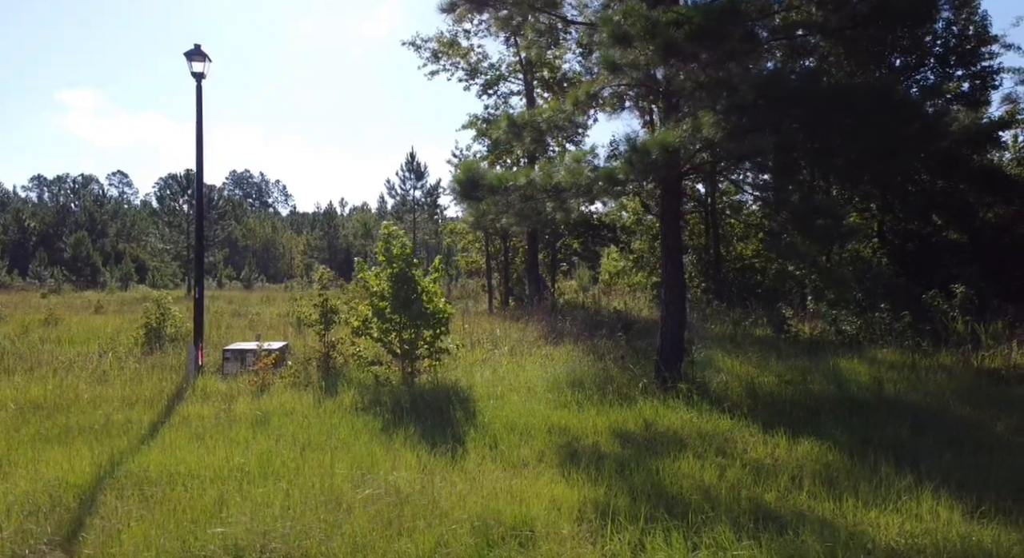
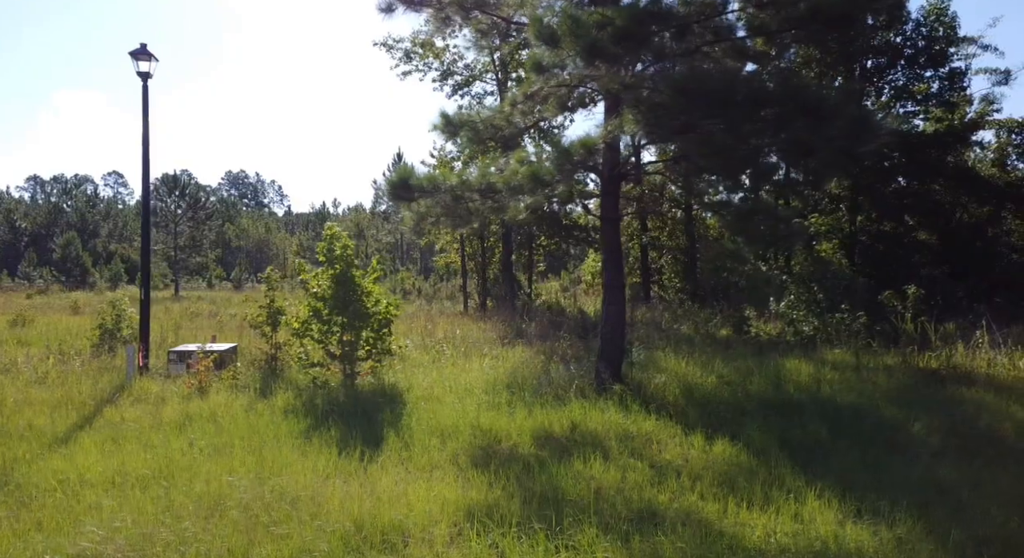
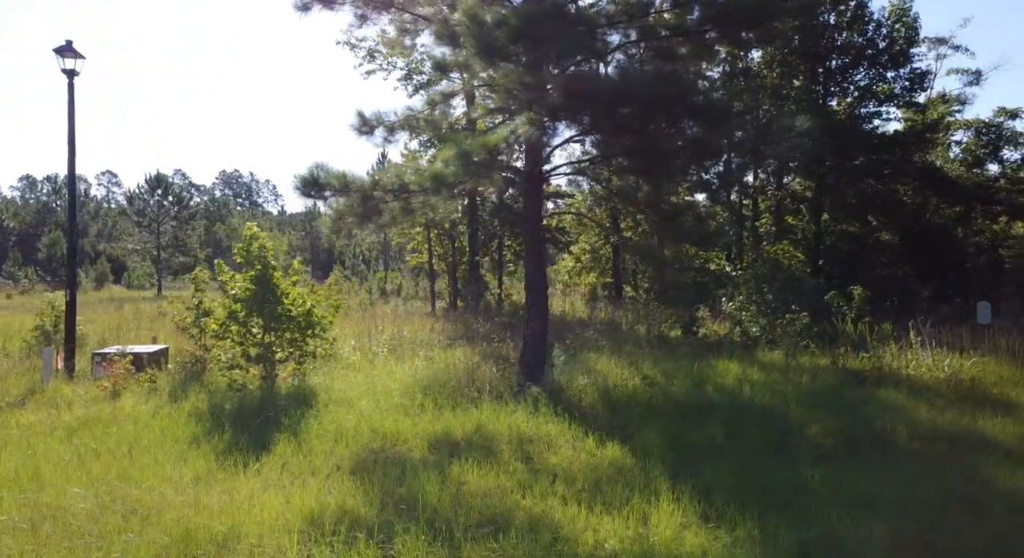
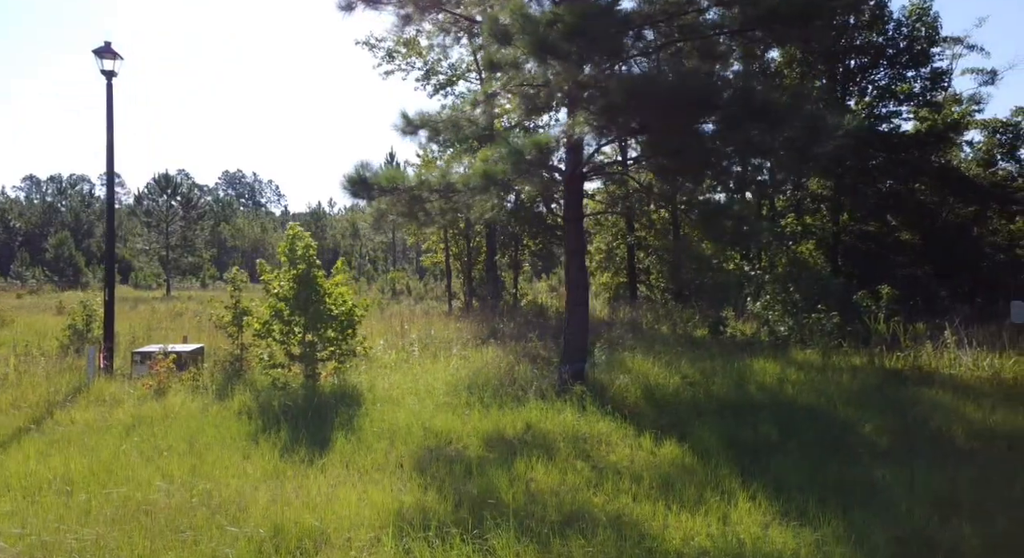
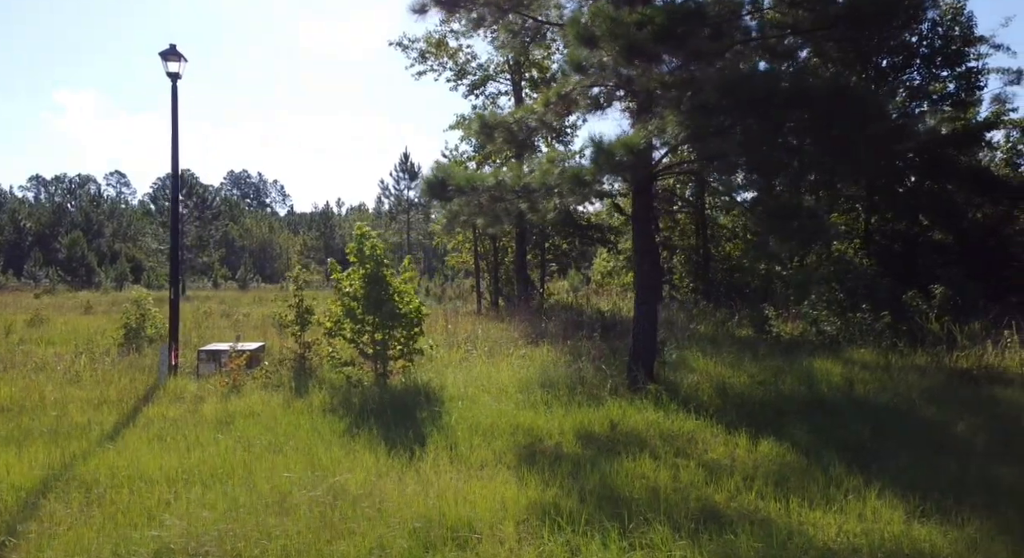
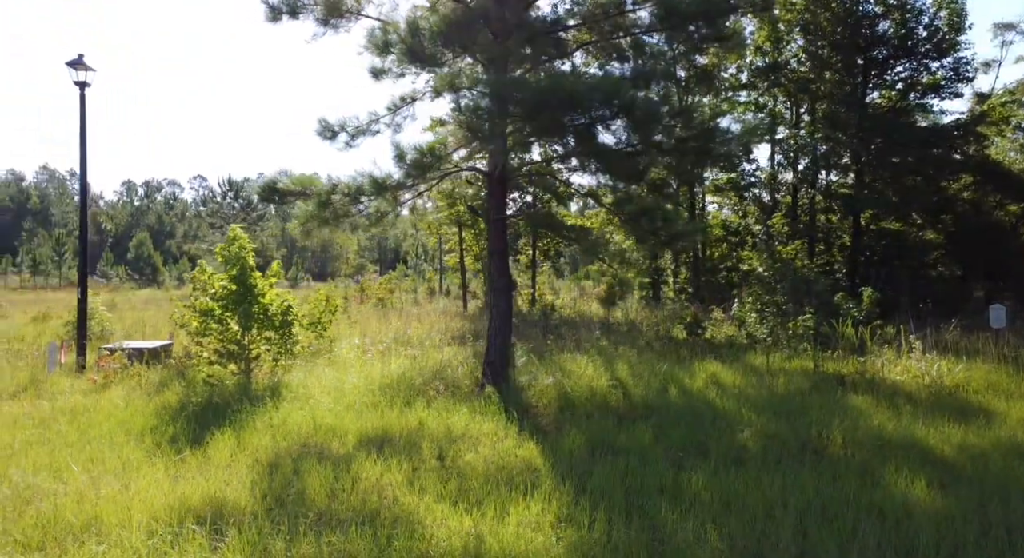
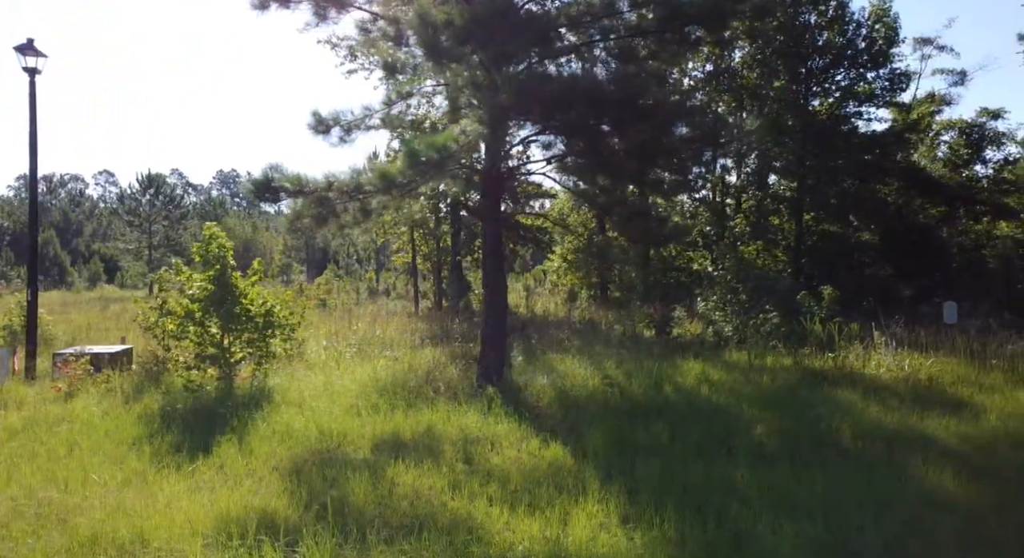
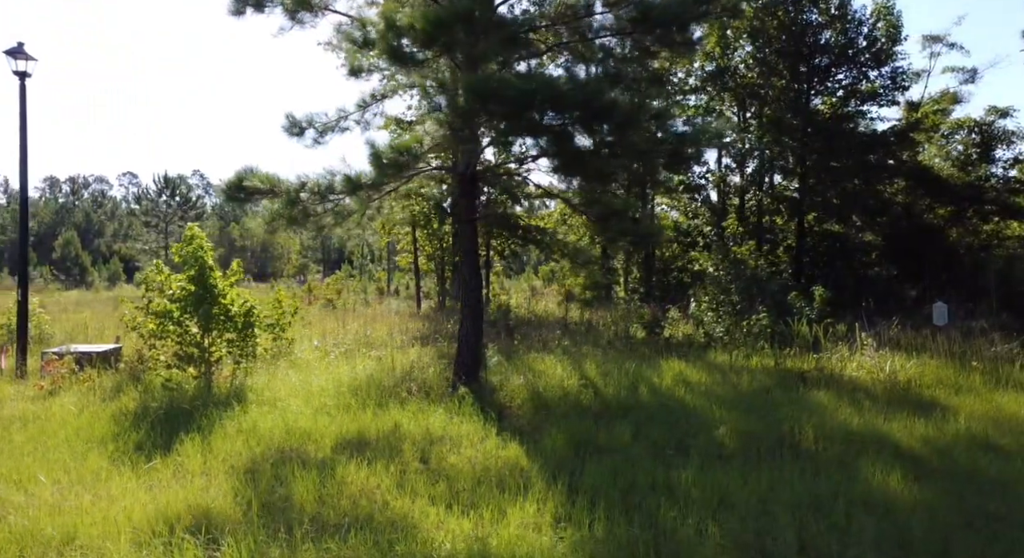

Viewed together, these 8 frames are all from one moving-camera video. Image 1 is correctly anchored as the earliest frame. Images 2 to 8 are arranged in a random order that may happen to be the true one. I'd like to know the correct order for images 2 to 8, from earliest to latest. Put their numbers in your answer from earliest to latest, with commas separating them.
5, 2, 4, 3, 7, 8, 6
